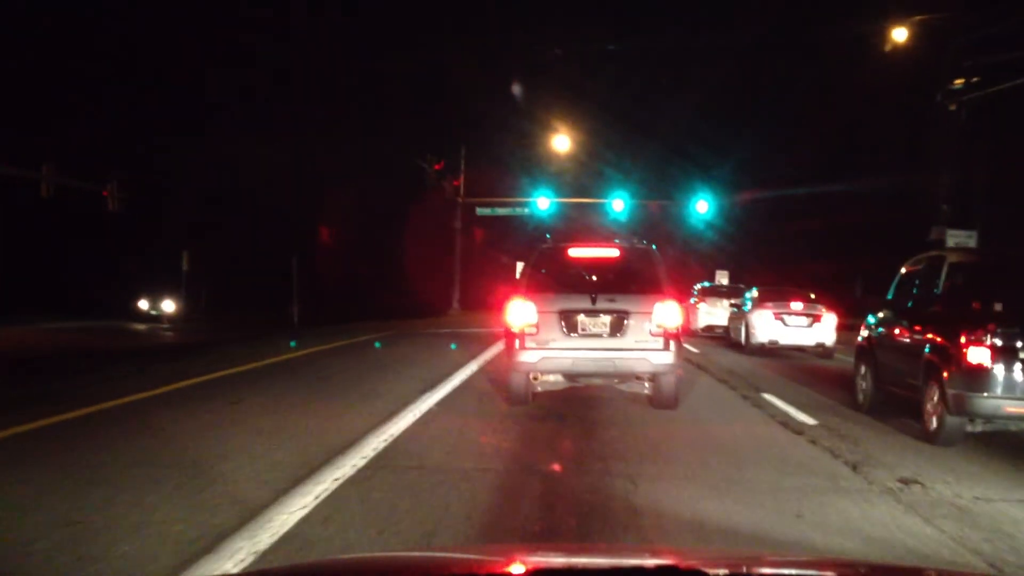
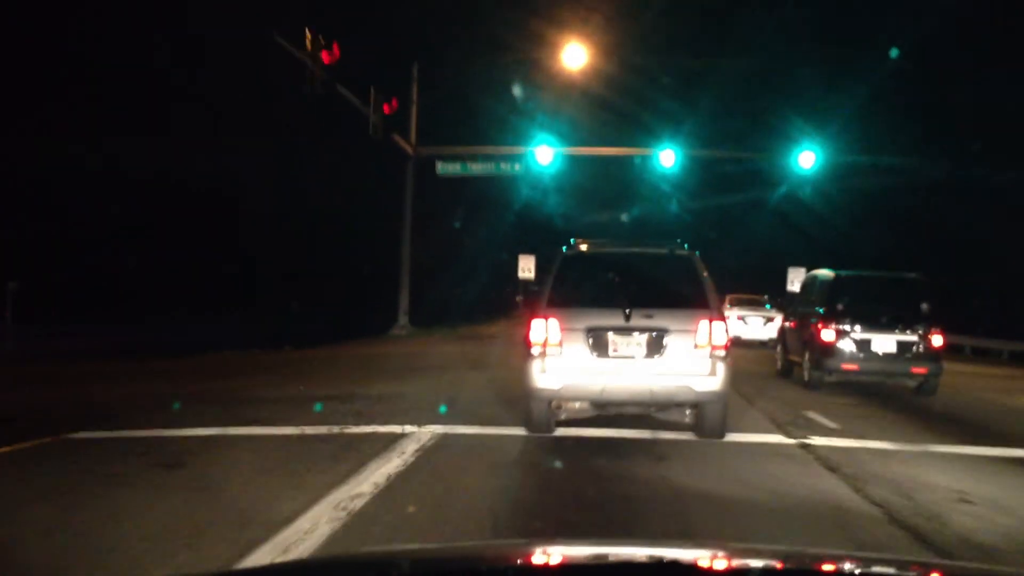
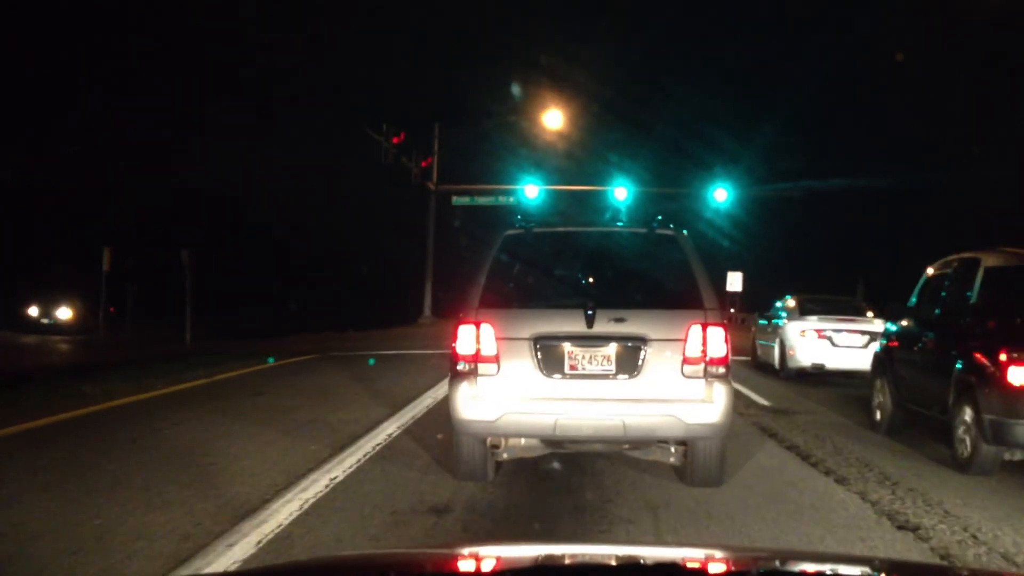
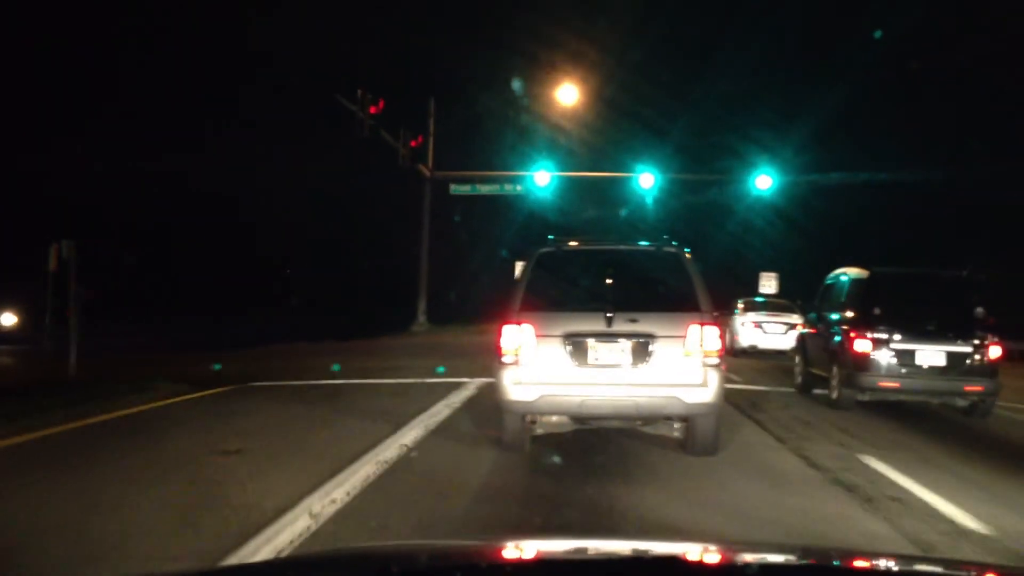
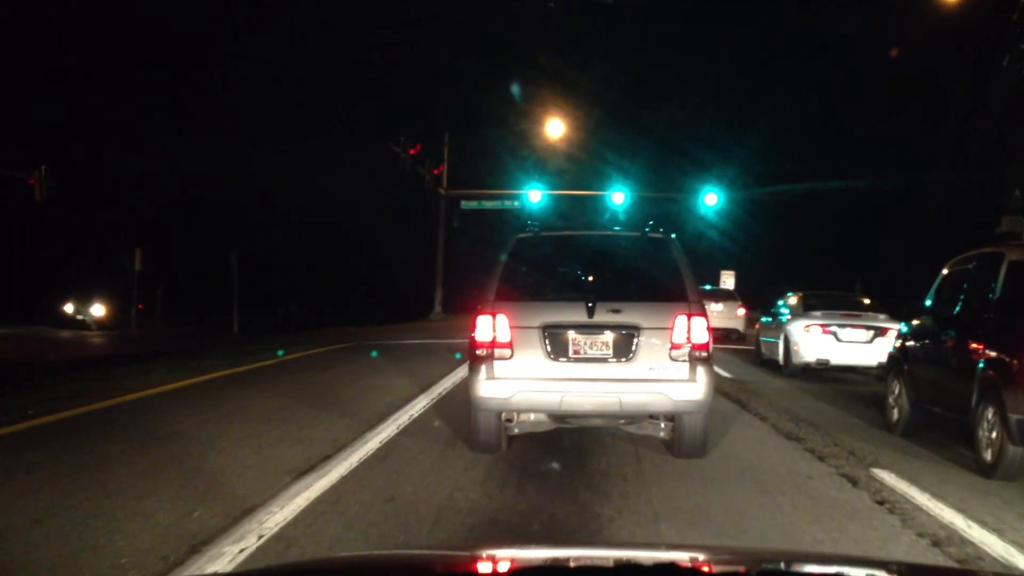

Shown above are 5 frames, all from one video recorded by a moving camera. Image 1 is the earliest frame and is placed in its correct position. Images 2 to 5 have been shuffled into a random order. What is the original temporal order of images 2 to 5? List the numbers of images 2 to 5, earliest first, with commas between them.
5, 3, 4, 2
